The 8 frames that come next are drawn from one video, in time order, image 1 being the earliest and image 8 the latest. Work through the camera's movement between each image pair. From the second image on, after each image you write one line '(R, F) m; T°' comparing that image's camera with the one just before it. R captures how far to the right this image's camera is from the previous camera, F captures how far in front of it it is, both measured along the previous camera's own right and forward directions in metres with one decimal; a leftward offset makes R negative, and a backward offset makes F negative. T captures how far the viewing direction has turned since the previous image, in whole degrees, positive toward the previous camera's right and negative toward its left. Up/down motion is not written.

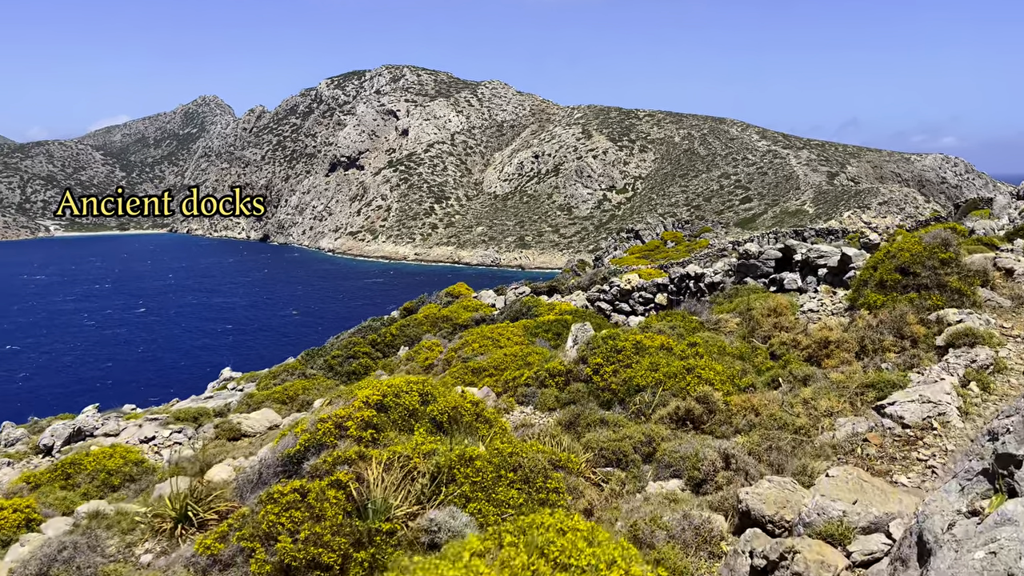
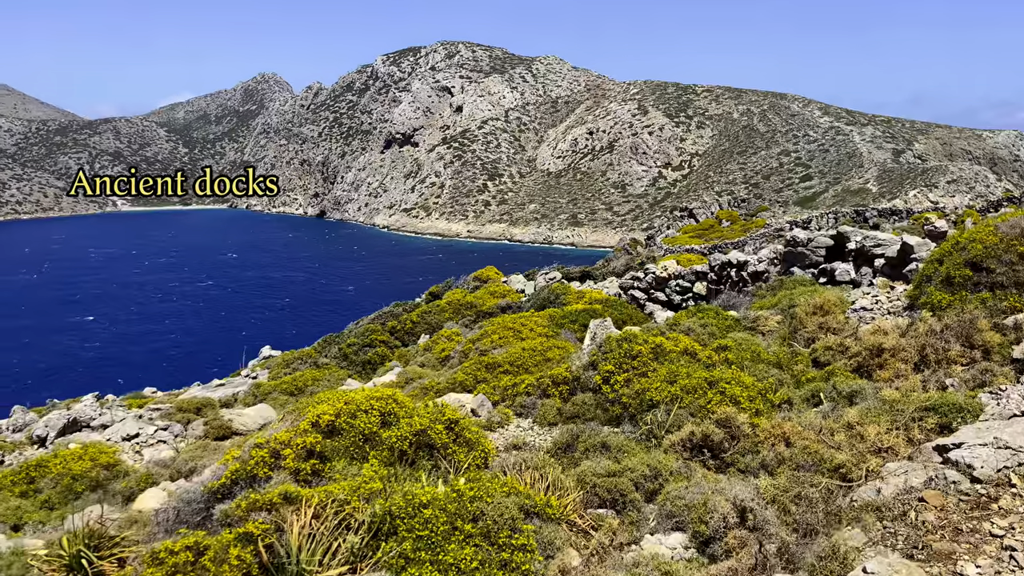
(+0.7, +1.5) m; -4°
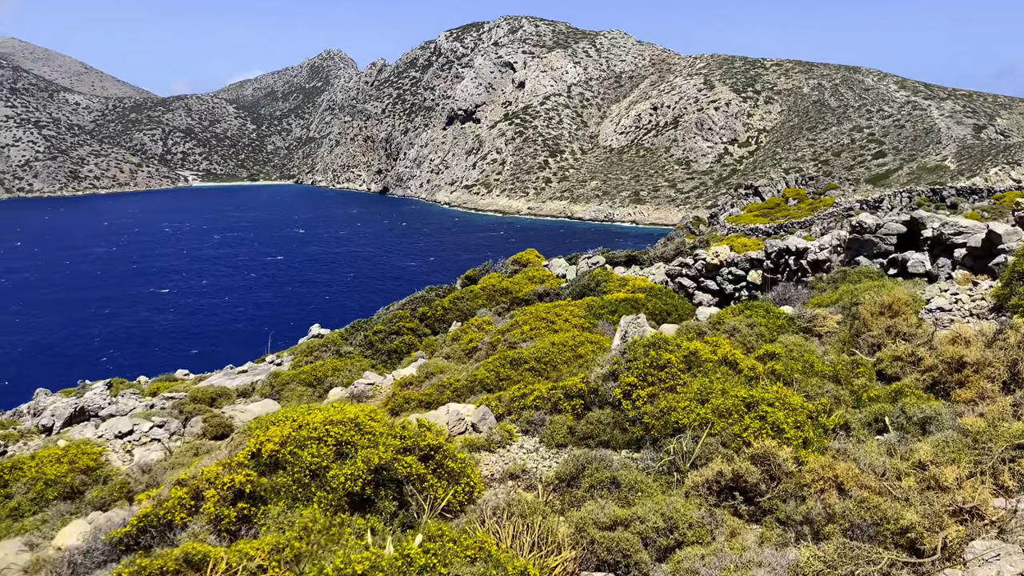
(+0.6, +1.4) m; -4°
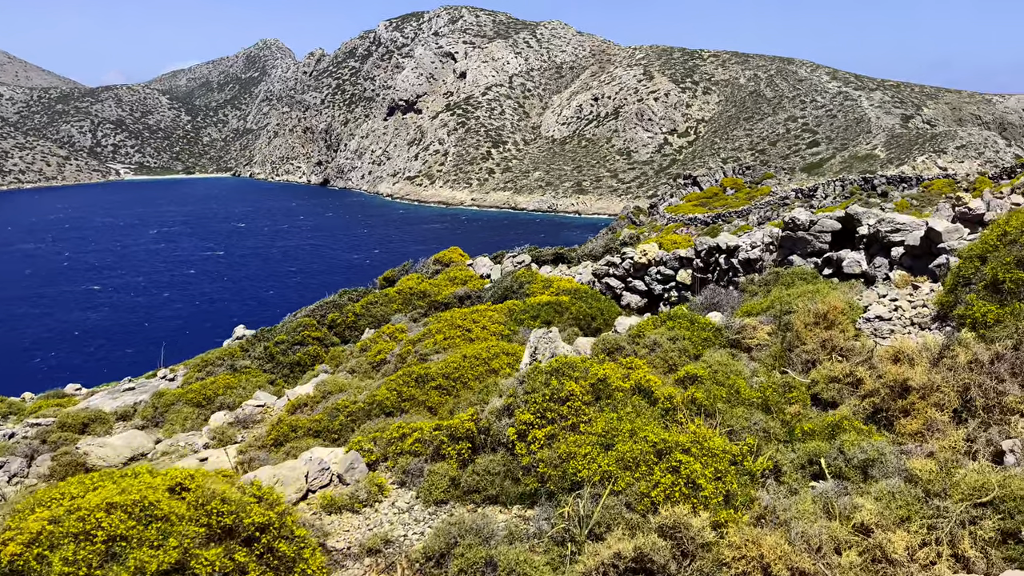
(+0.7, +1.4) m; +4°
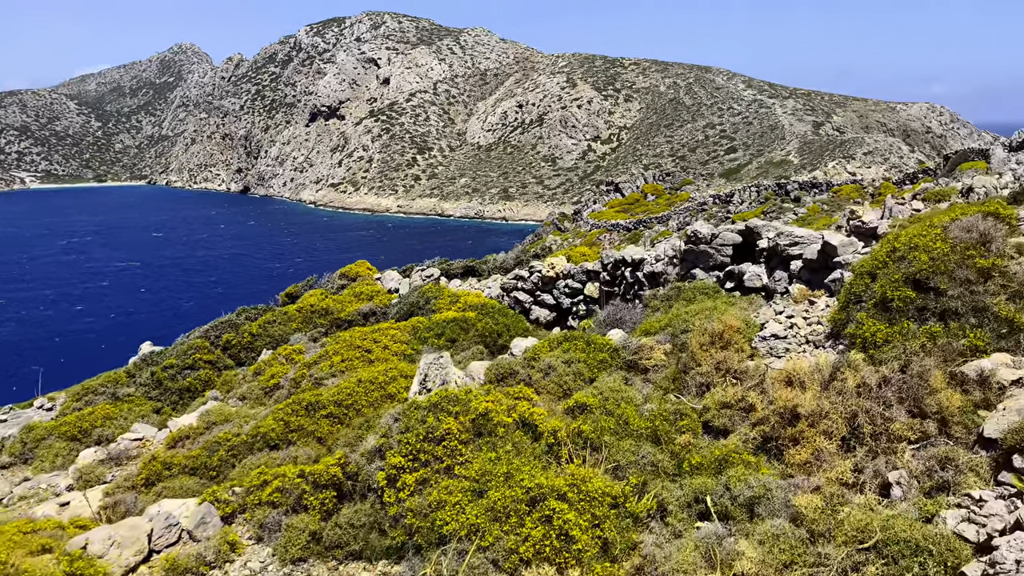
(+0.5, +0.5) m; +5°
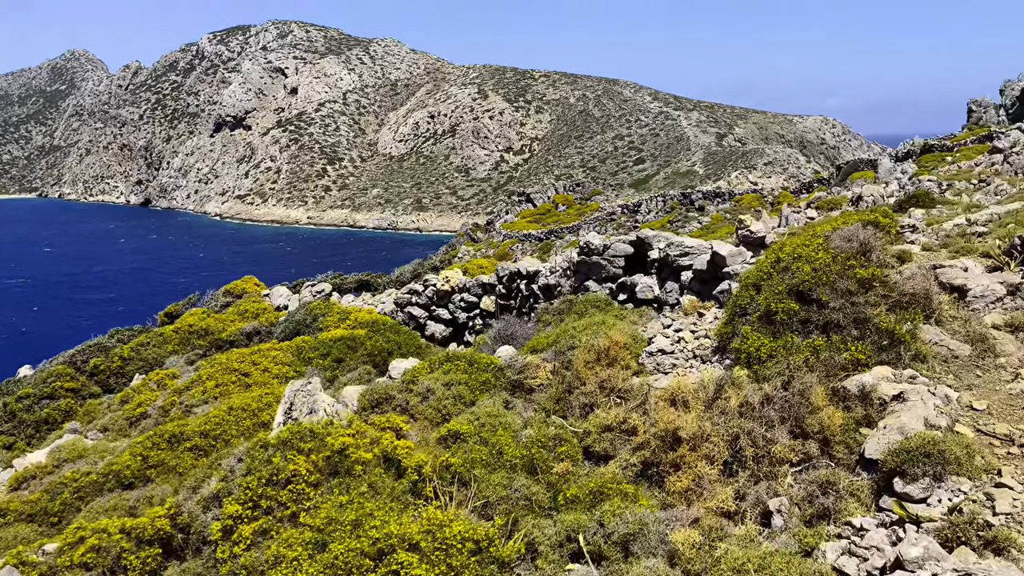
(+0.5, +0.6) m; +6°
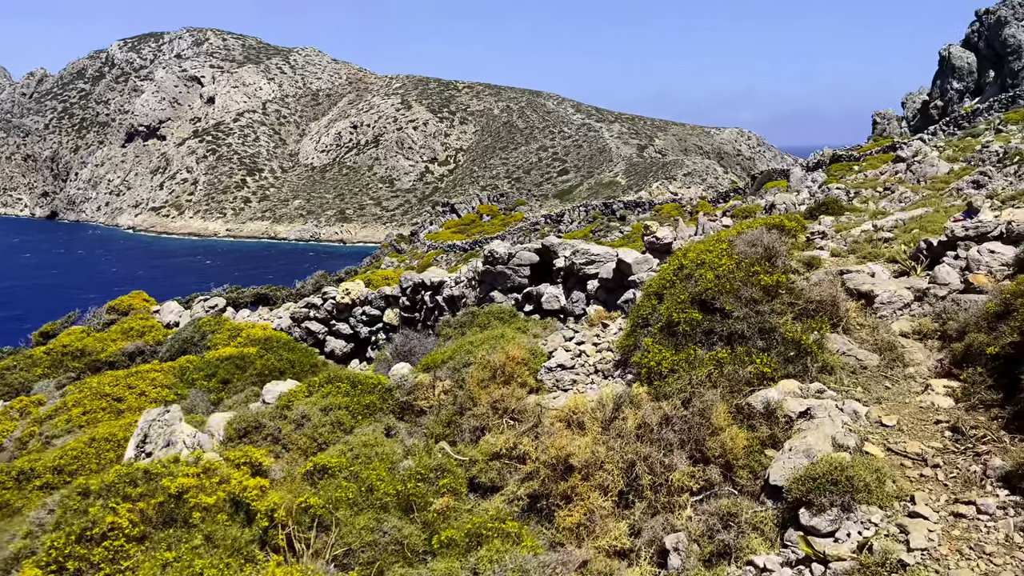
(+0.4, +0.7) m; +5°
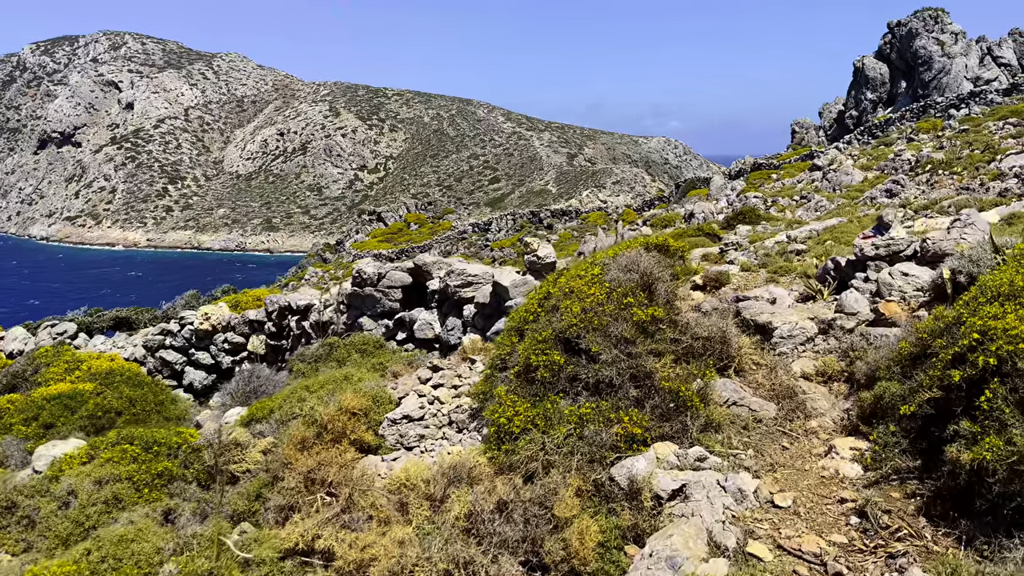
(+0.9, +1.4) m; +5°
